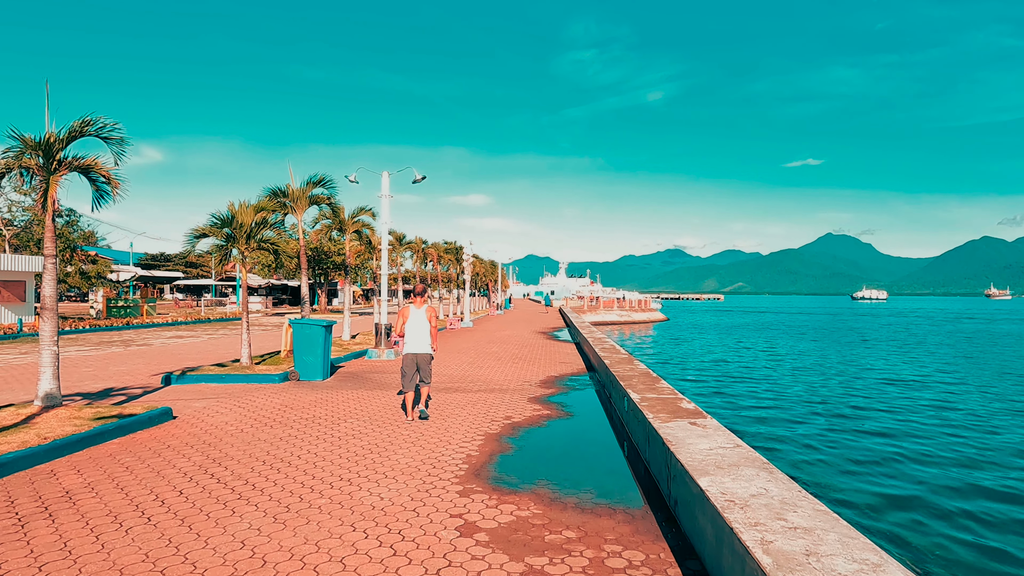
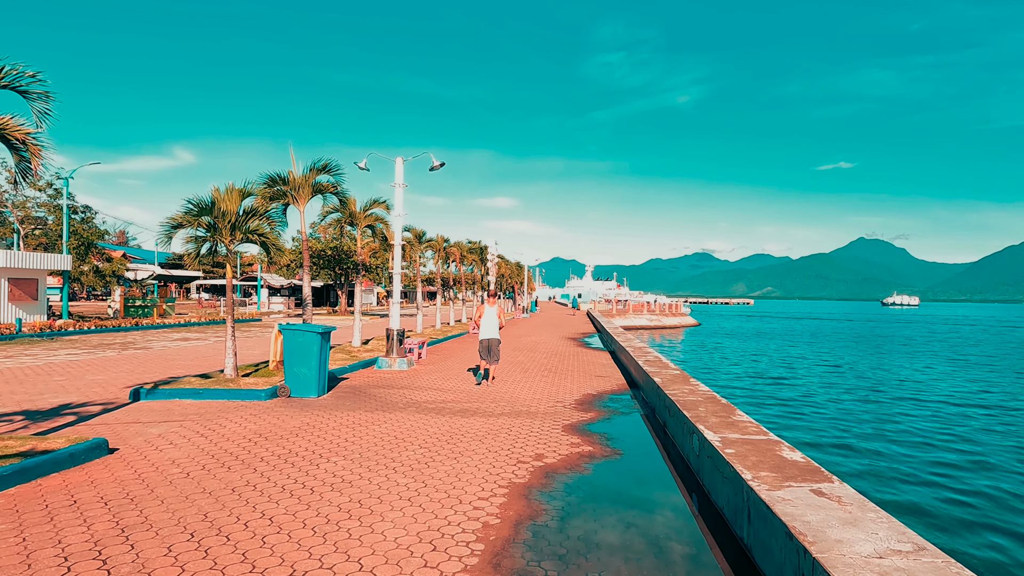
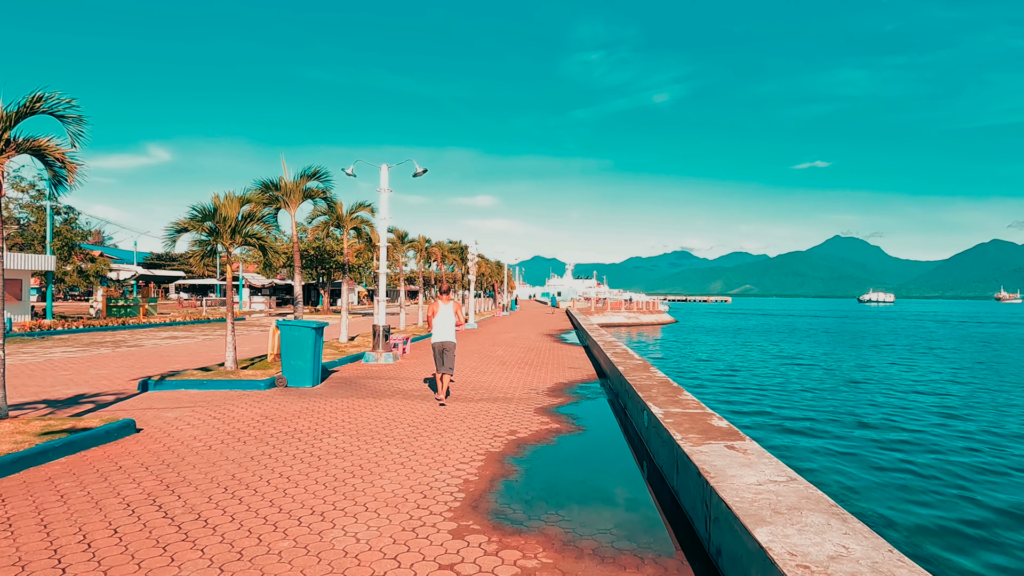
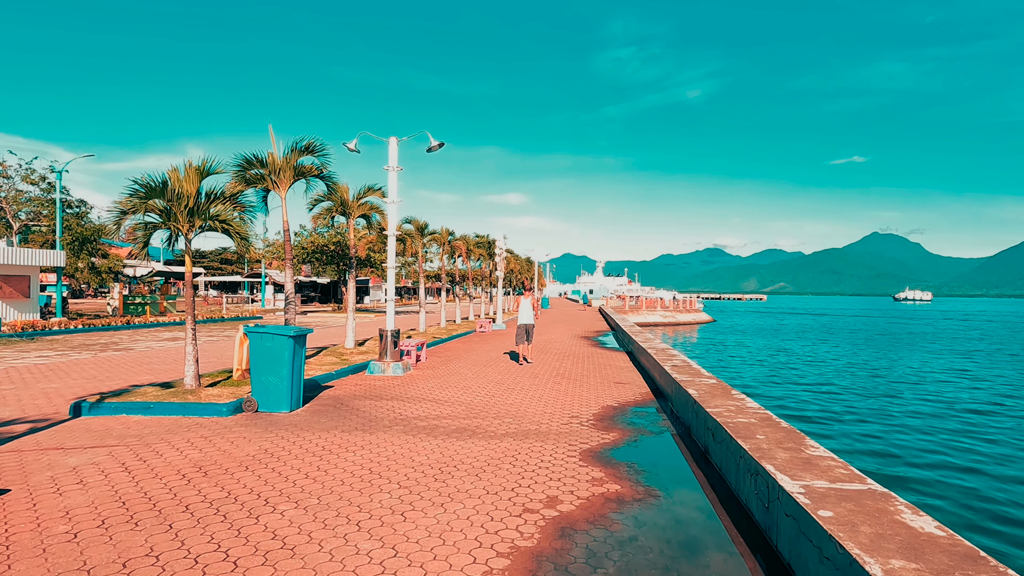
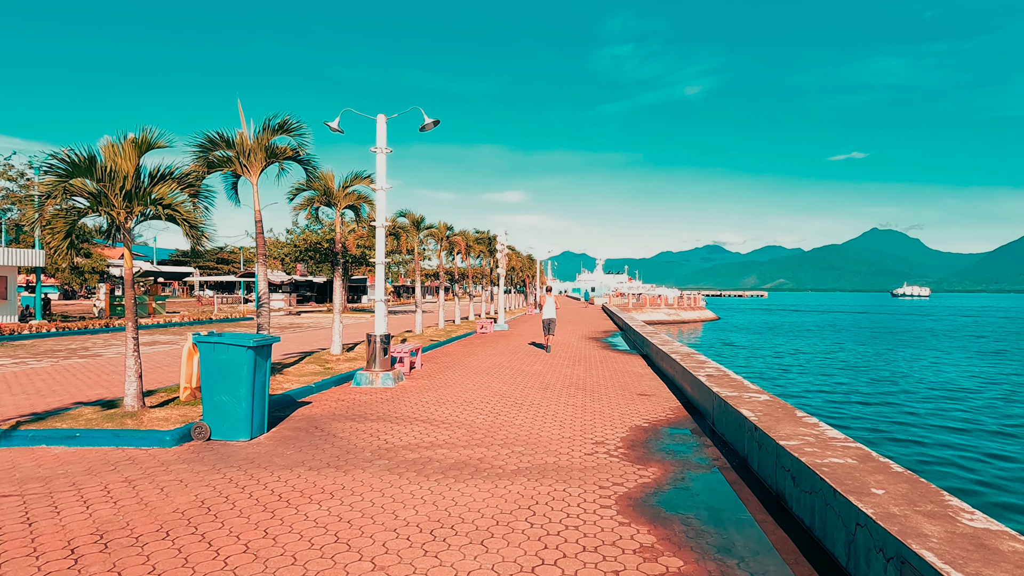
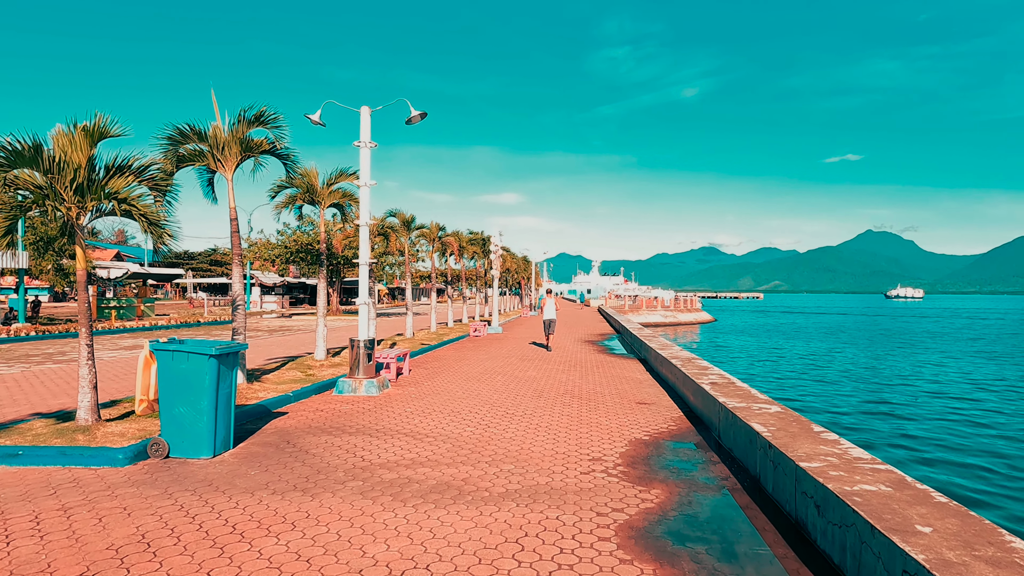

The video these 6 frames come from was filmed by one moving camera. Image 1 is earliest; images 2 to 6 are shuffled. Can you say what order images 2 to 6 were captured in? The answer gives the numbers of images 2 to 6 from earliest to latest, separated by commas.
3, 2, 4, 5, 6
